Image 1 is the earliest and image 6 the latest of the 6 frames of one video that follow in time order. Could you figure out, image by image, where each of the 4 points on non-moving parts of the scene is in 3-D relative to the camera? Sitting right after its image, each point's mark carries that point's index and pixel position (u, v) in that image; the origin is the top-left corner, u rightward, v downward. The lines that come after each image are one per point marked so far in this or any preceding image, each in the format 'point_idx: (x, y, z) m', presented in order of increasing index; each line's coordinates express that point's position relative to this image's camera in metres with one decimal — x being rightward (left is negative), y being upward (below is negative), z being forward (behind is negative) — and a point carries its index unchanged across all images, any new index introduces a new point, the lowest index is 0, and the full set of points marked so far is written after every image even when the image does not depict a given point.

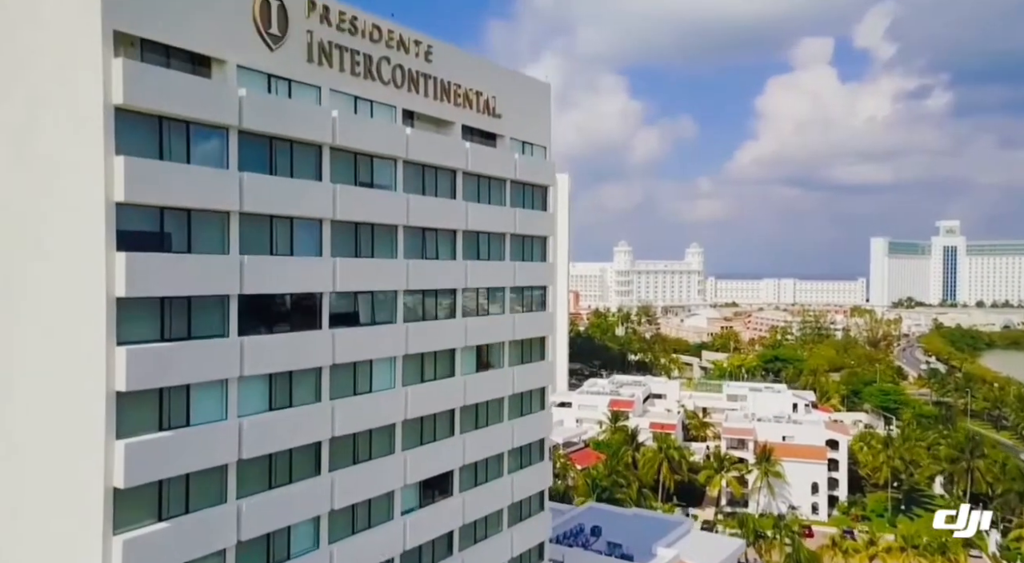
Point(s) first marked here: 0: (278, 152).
0: (-4.8, +2.7, +19.5) m
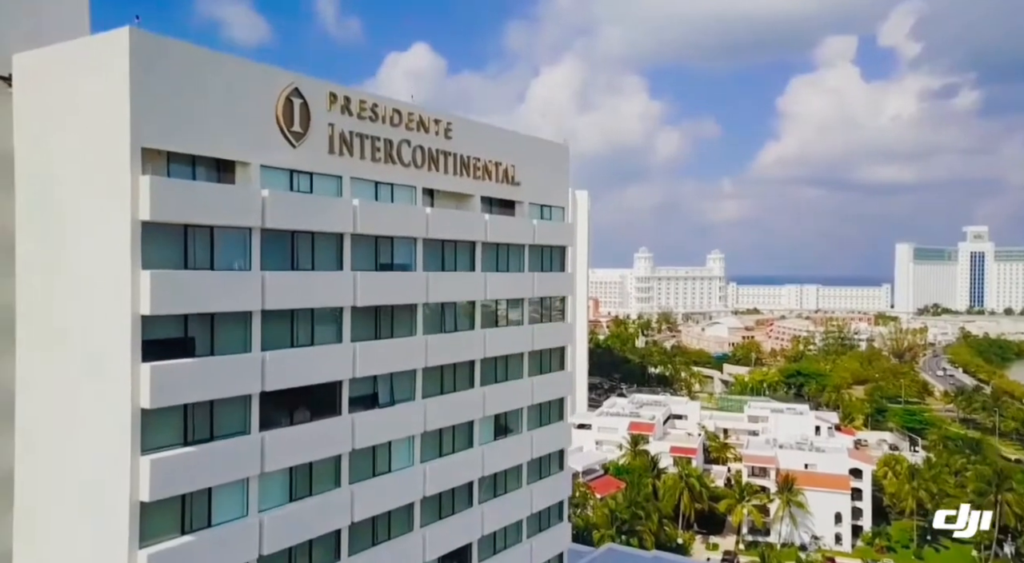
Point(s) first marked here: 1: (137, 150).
0: (-4.5, +0.7, +19.9) m
1: (-6.6, +2.1, +16.5) m
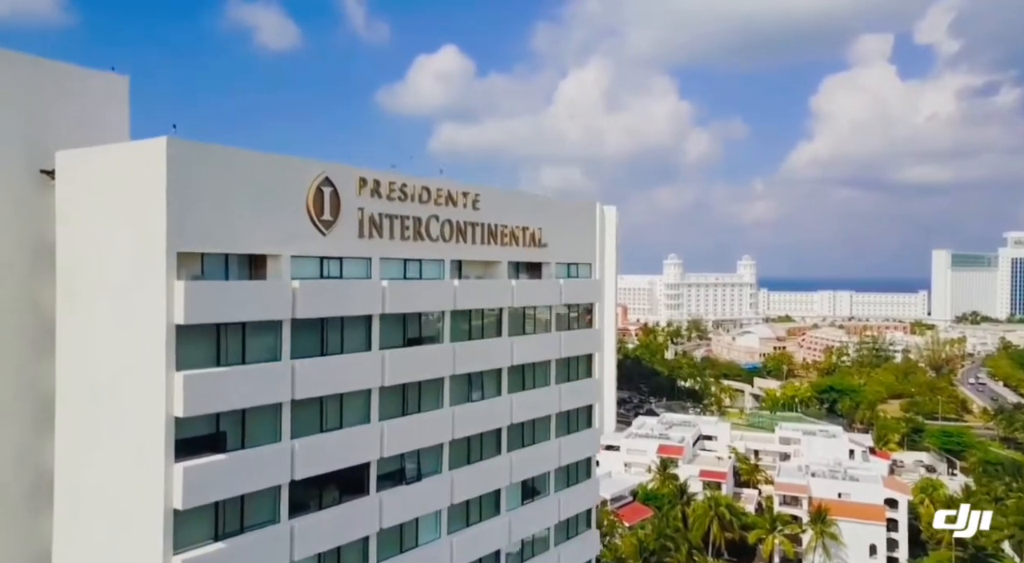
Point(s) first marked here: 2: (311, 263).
0: (-3.9, -1.1, +20.2) m
1: (-6.1, +0.4, +16.9) m
2: (-4.3, +0.4, +19.9) m
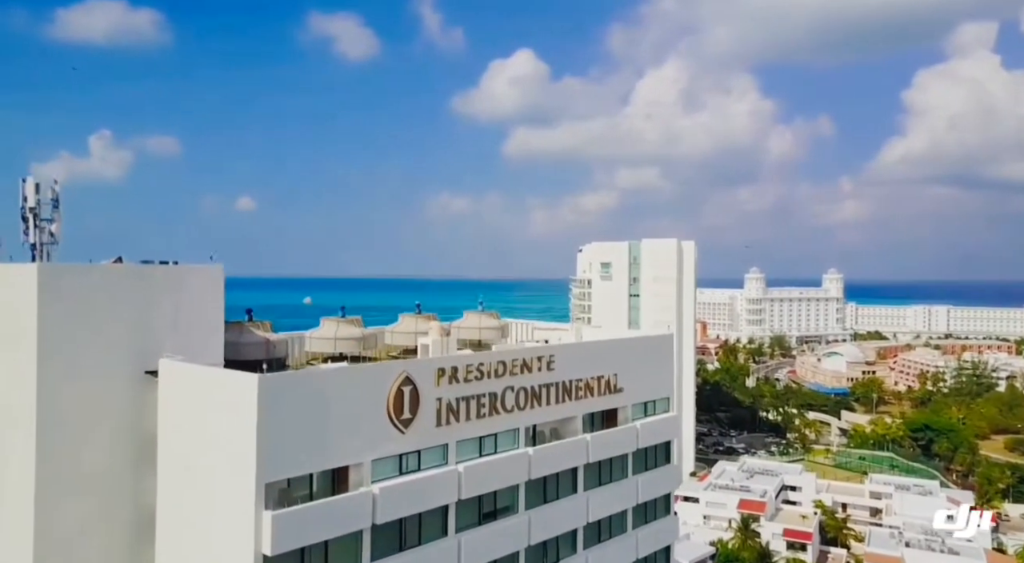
0: (-2.3, -5.5, +20.8) m
1: (-4.8, -3.7, +17.8) m
2: (-2.7, -4.0, +20.6) m
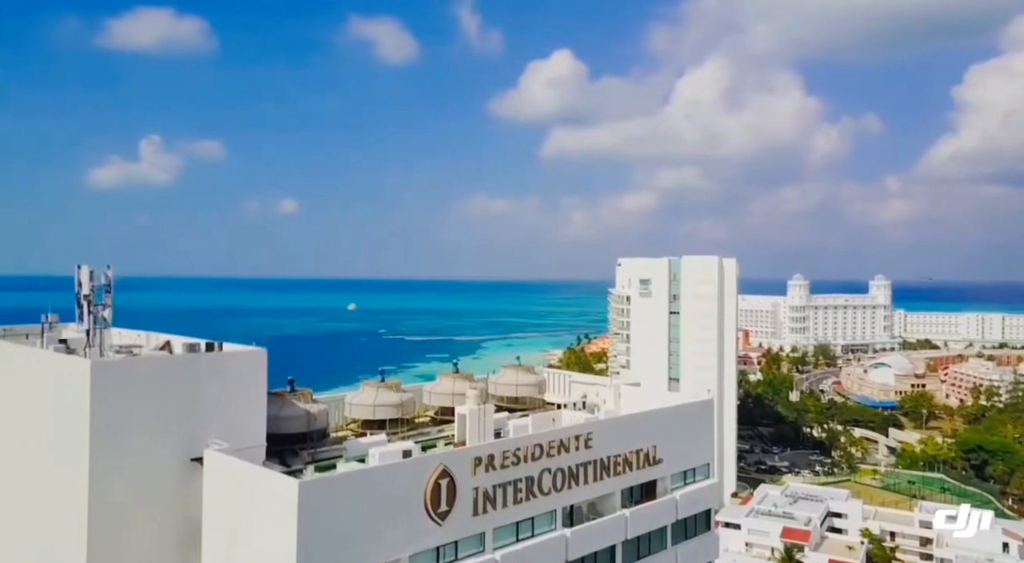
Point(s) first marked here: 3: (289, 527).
0: (-1.5, -7.6, +21.0) m
1: (-4.1, -5.7, +18.2) m
2: (-1.9, -6.1, +20.9) m
3: (-4.4, -4.7, +18.4) m
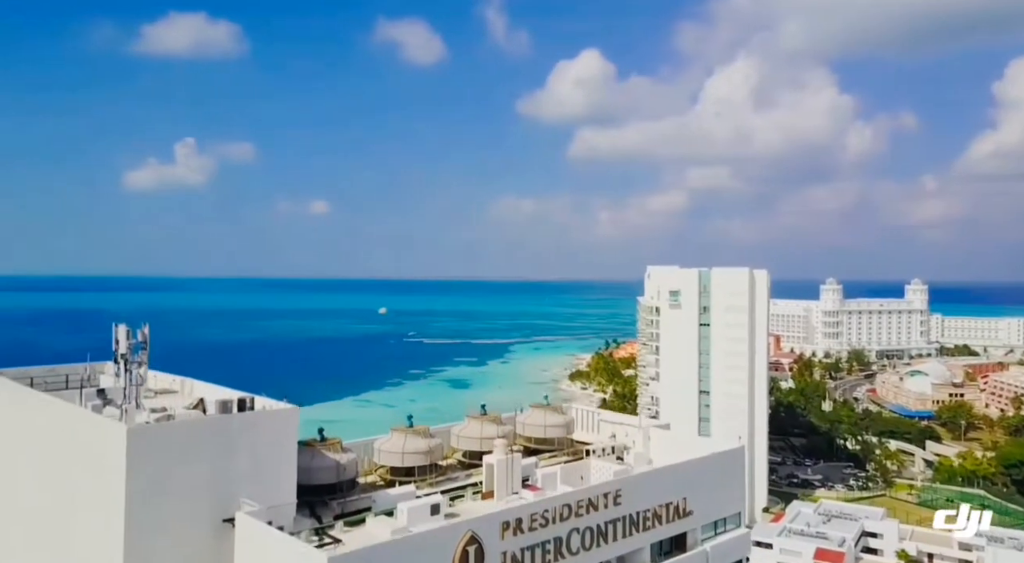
0: (-0.9, -9.1, +21.0) m
1: (-3.6, -7.2, +18.3) m
2: (-1.3, -7.6, +20.9) m
3: (-3.8, -6.1, +18.5) m
